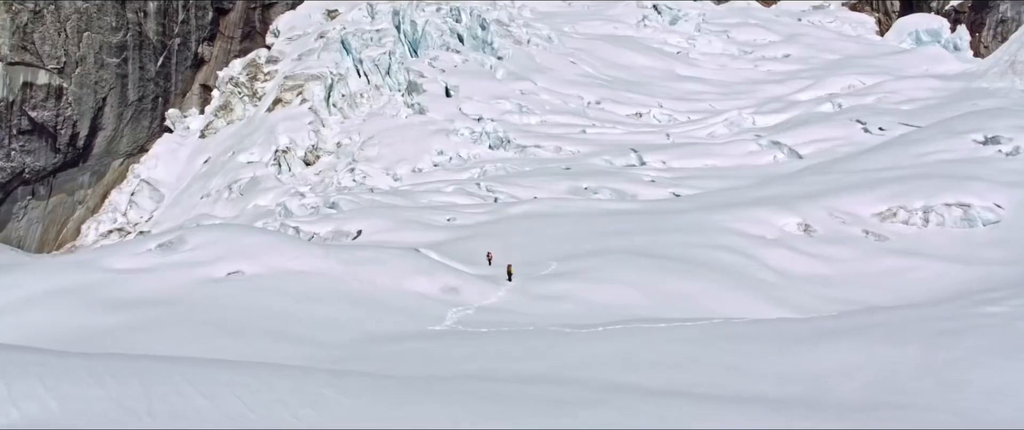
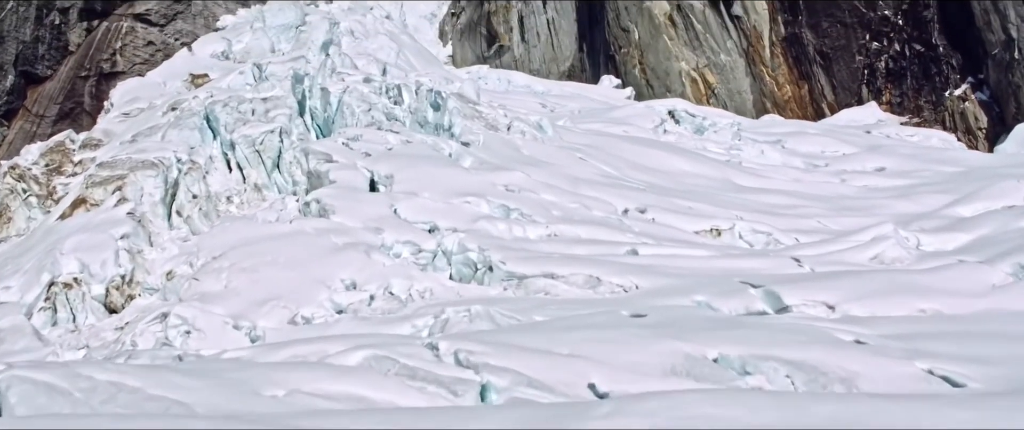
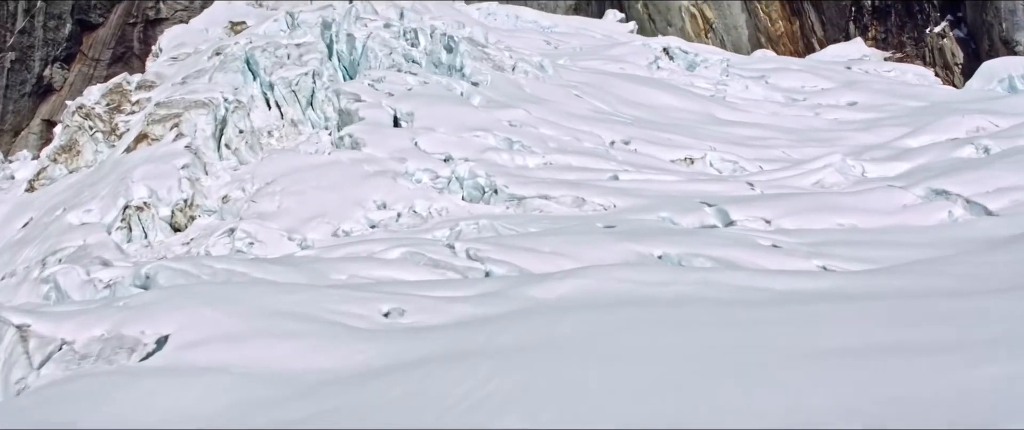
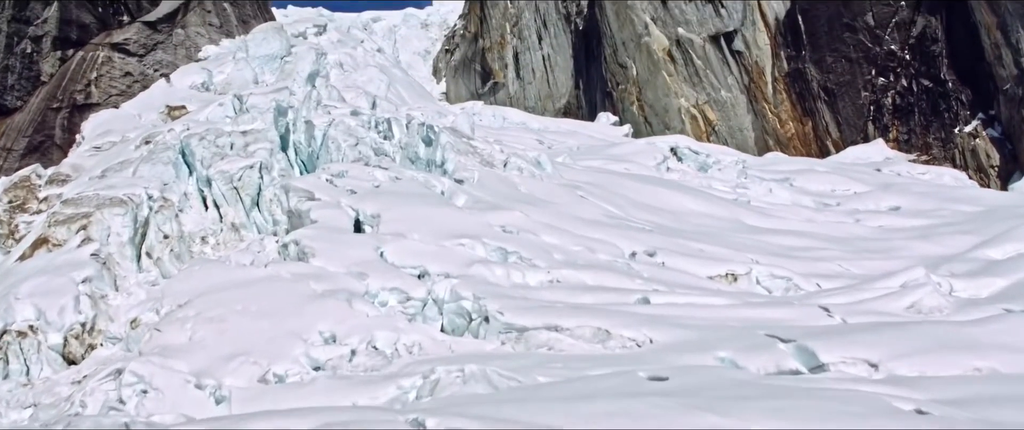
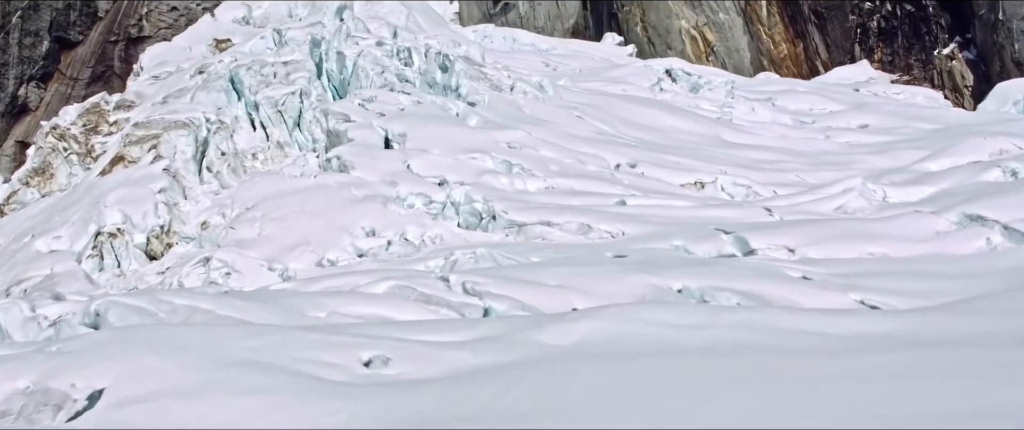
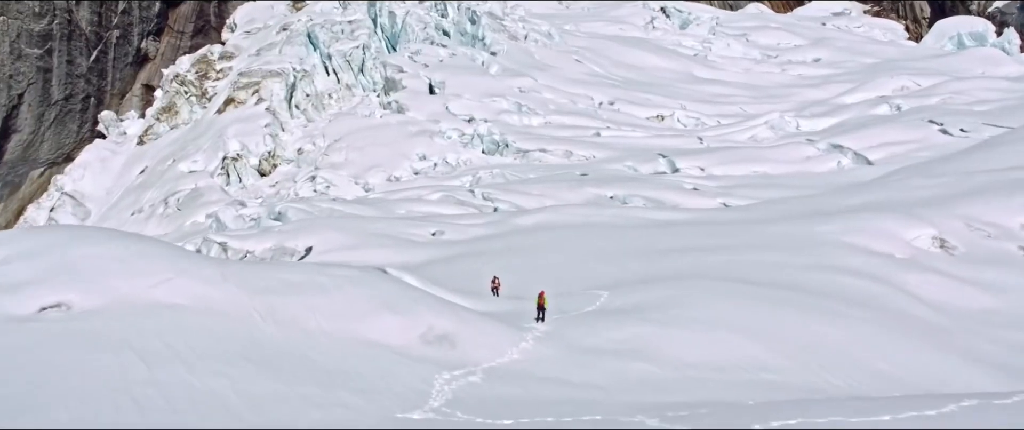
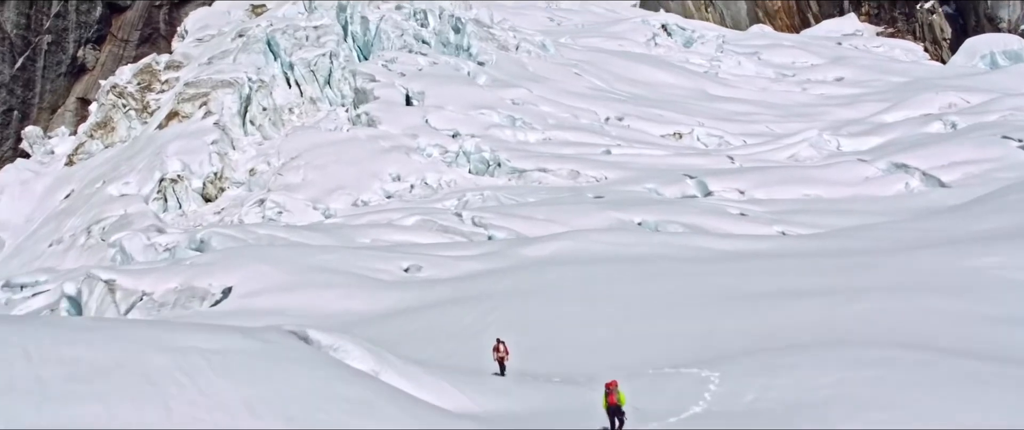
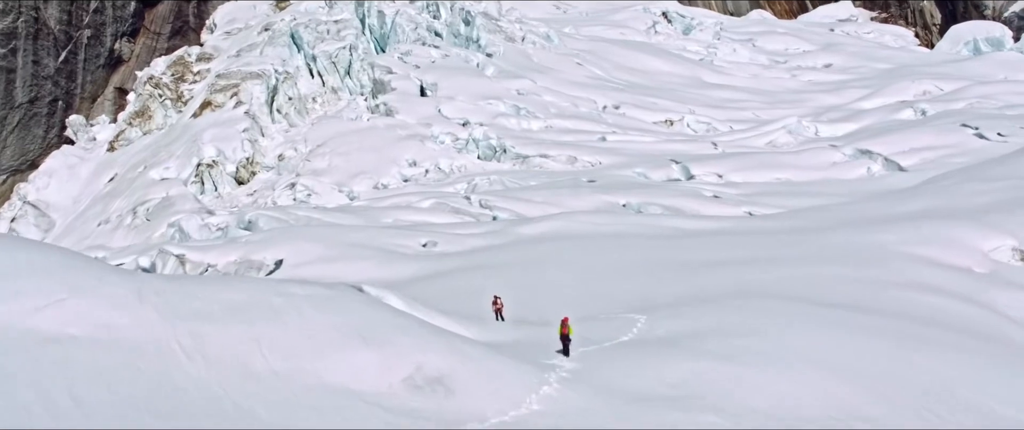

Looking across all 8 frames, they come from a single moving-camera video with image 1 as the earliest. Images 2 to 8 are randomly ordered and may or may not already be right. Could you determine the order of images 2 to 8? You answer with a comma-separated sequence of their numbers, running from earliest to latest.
6, 8, 7, 3, 5, 2, 4
